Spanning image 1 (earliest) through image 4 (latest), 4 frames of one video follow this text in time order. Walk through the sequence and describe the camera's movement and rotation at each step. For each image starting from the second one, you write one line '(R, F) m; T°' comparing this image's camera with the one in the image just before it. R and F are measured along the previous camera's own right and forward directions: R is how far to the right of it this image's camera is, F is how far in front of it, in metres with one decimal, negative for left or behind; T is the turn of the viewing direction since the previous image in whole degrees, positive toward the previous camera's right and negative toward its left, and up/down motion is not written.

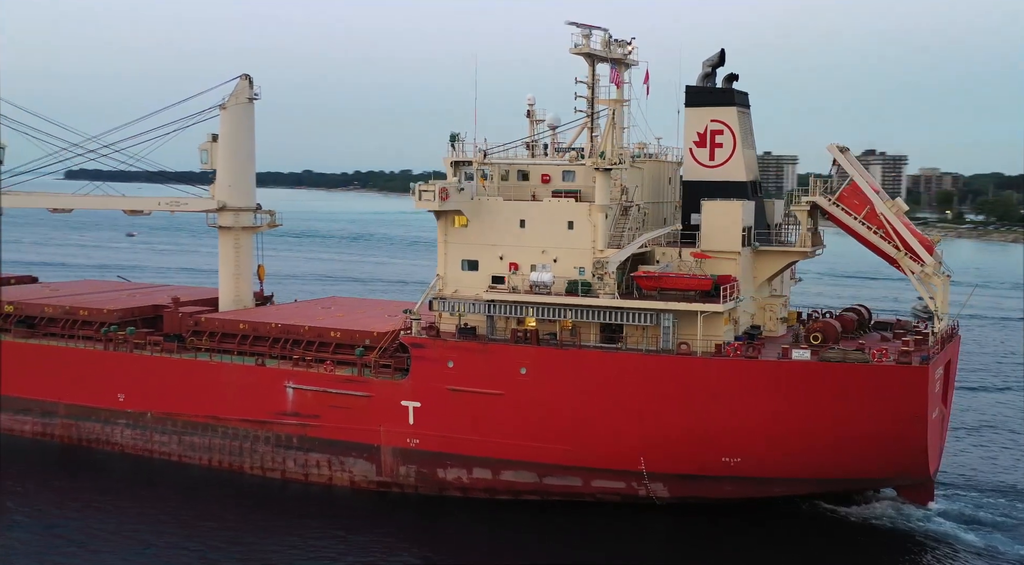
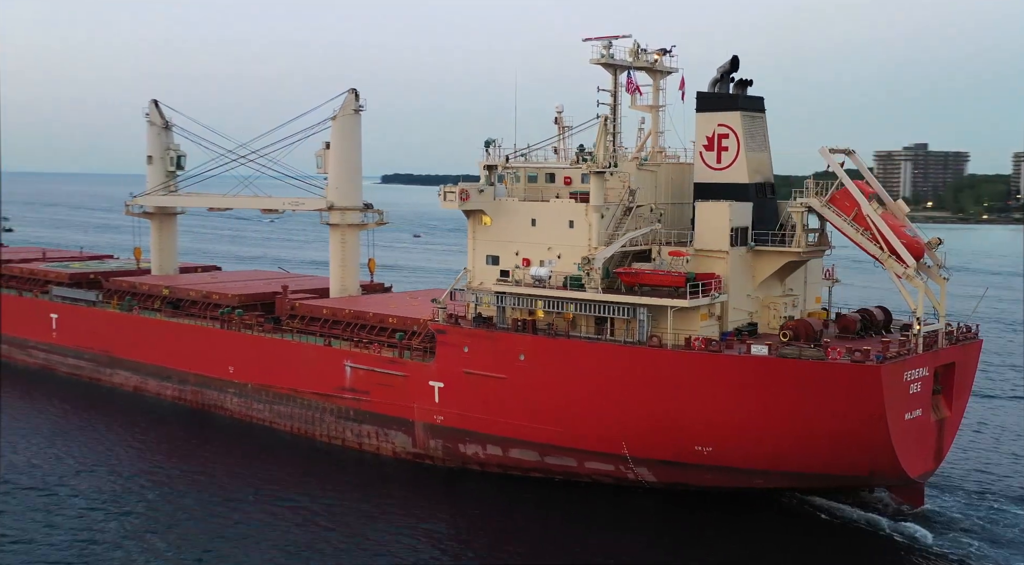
(+4.1, -1.0) m; -14°
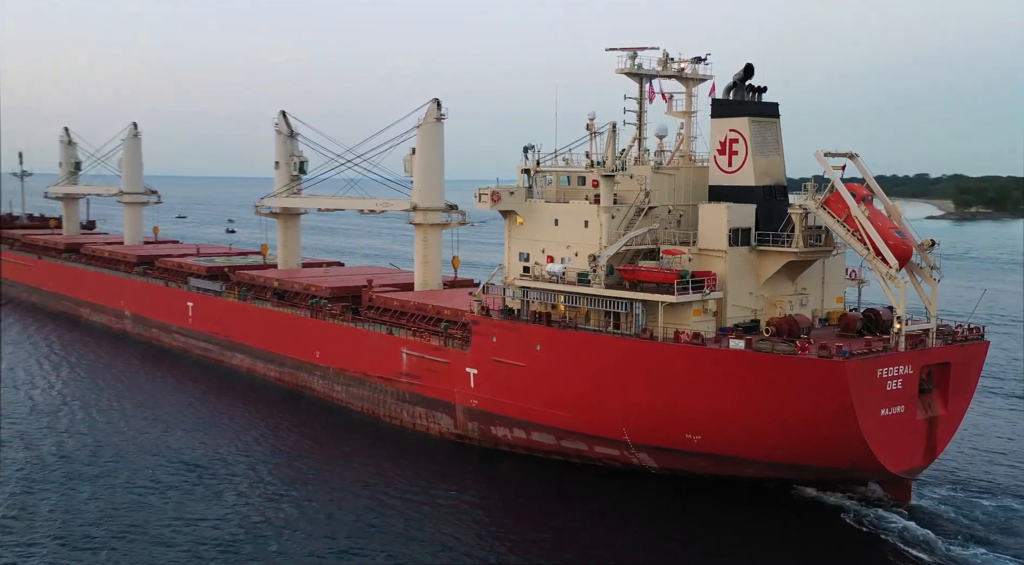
(+2.9, -1.2) m; -10°
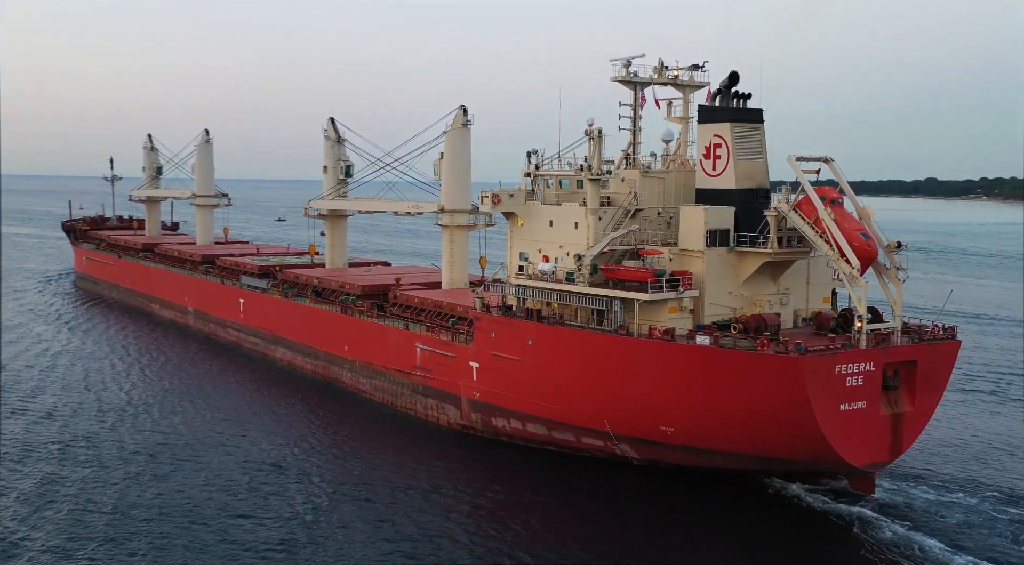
(+1.7, -1.0) m; -5°
